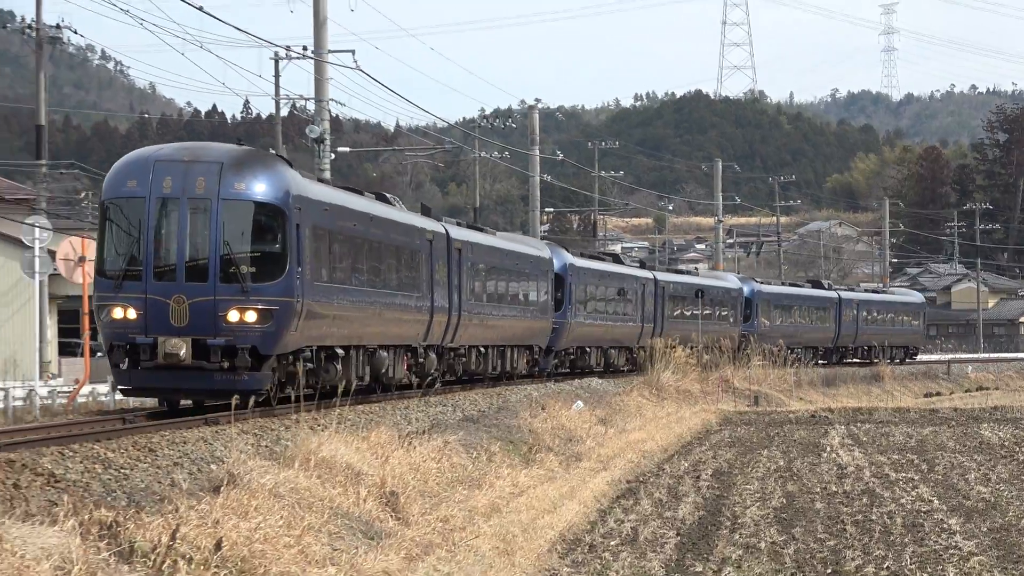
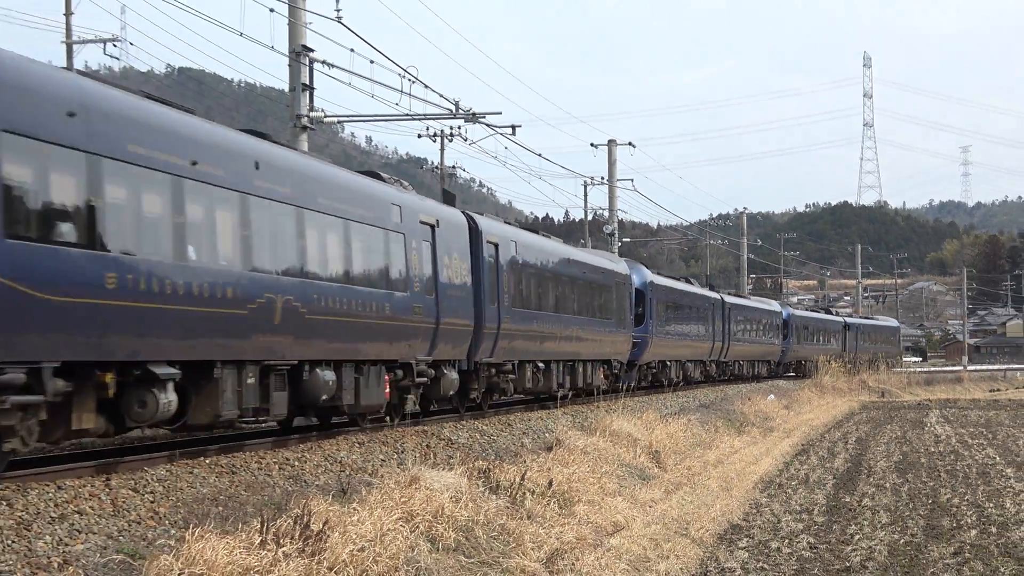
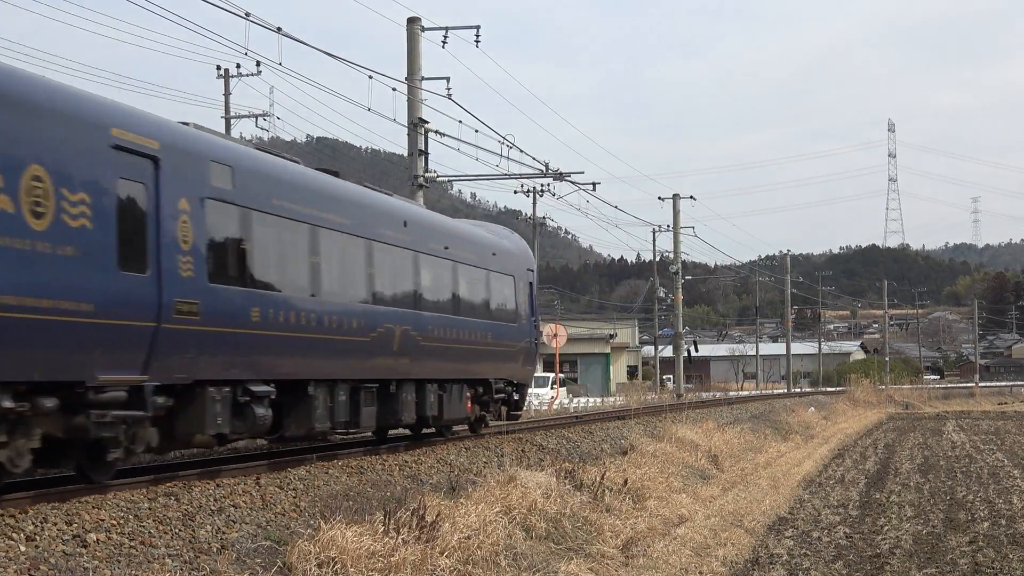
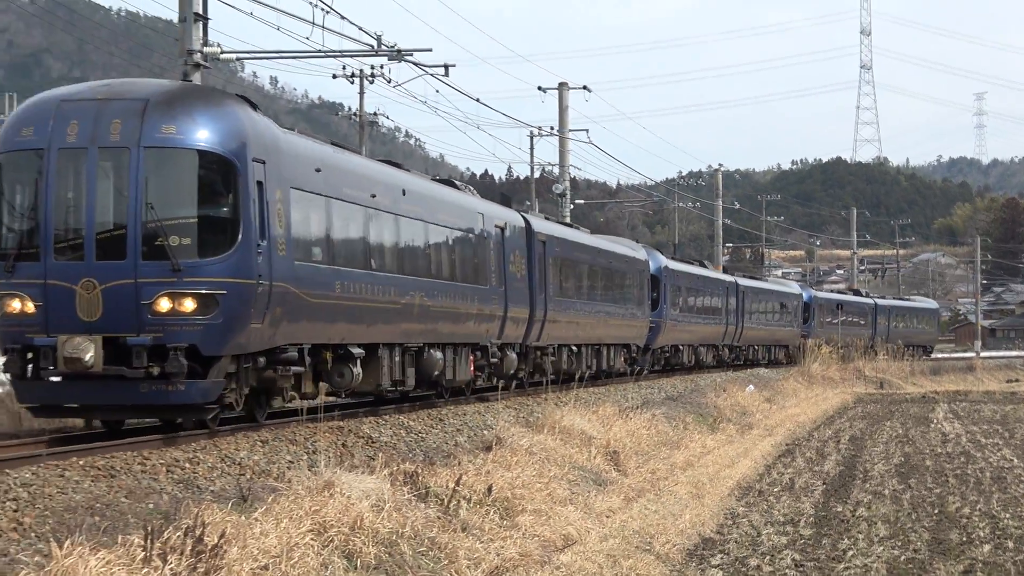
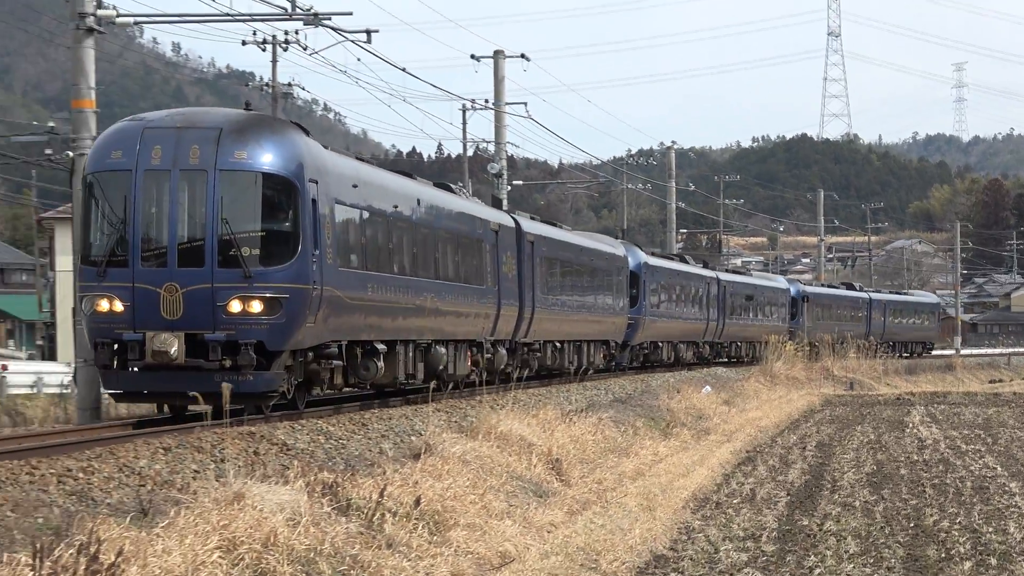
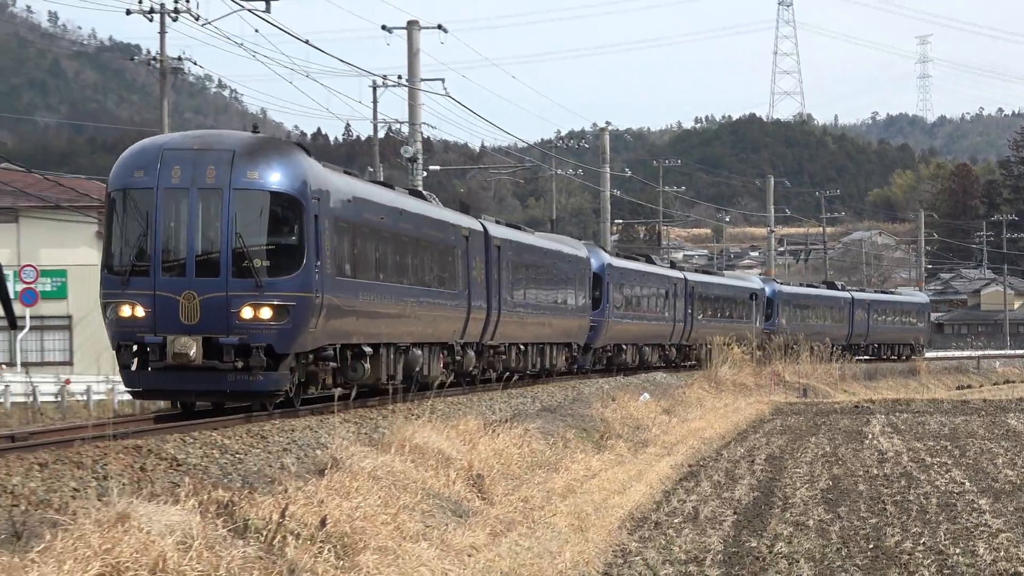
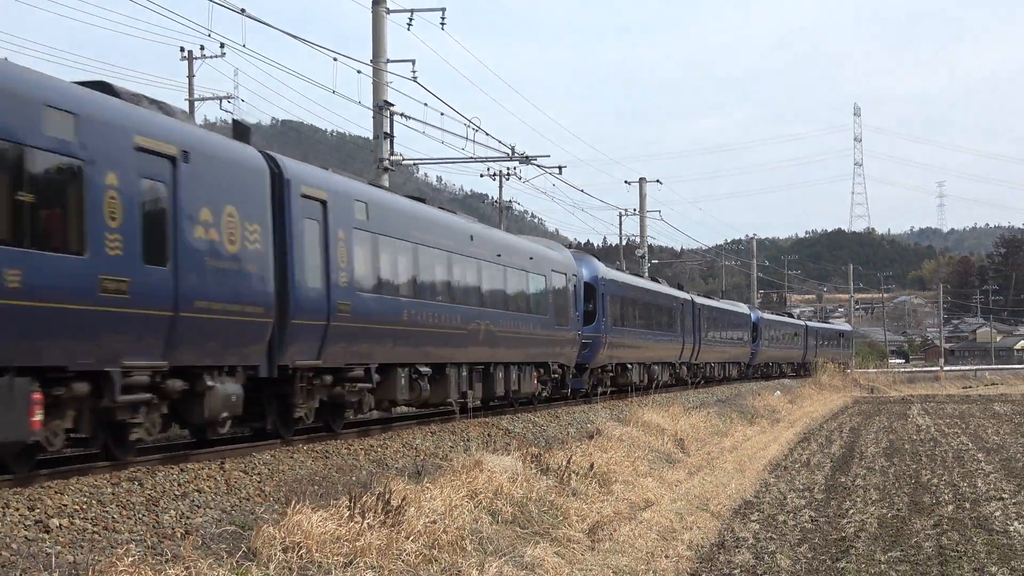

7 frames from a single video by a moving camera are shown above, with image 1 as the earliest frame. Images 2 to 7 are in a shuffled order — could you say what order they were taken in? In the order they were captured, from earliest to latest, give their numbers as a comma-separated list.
6, 5, 4, 2, 7, 3
